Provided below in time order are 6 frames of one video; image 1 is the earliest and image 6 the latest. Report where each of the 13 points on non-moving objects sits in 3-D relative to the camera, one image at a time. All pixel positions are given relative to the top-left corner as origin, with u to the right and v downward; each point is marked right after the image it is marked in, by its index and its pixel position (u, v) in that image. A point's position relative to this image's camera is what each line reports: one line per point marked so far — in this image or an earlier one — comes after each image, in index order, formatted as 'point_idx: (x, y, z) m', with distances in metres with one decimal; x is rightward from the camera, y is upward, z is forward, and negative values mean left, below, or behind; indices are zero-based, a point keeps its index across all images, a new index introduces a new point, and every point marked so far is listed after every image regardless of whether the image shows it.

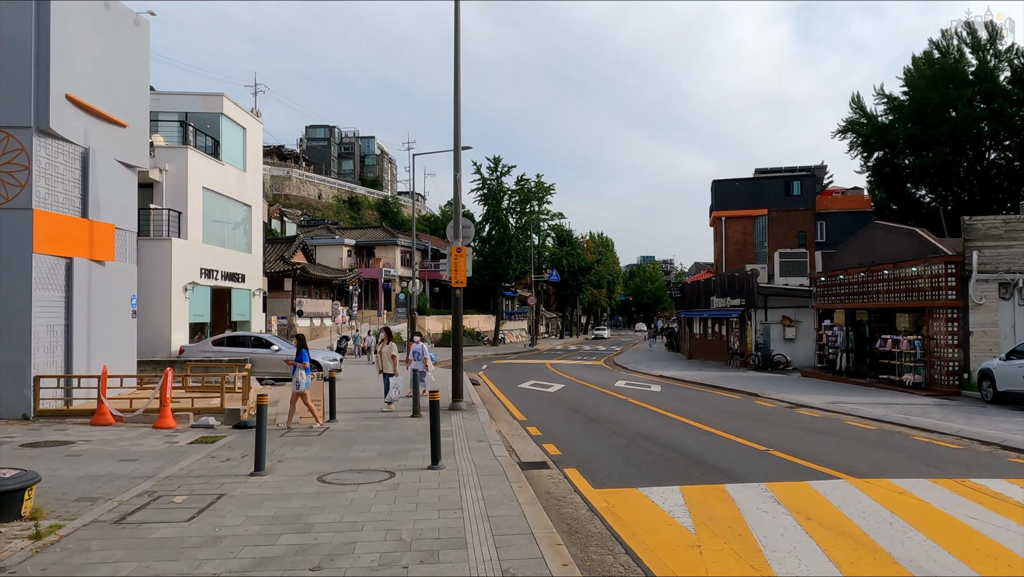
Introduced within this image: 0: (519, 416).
0: (+0.1, -2.4, +14.3) m
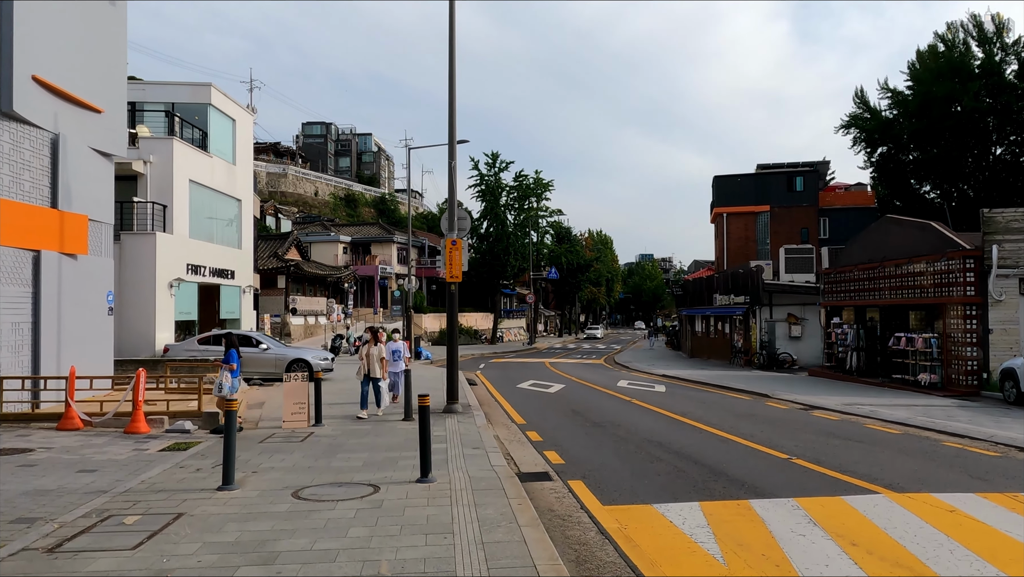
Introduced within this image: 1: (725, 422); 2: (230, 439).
0: (+0.1, -2.3, +13.4) m
1: (+3.6, -2.3, +13.0) m
2: (-2.8, -1.5, +7.4) m
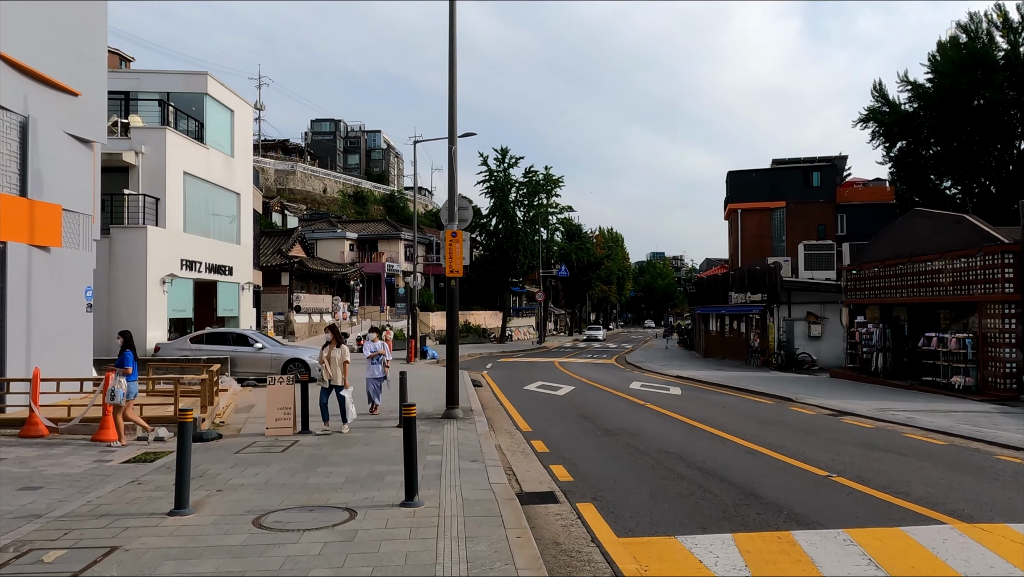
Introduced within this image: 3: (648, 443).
0: (+0.2, -2.2, +12.3) m
1: (+3.7, -2.2, +11.9) m
2: (-2.8, -1.4, +6.4) m
3: (+1.8, -2.1, +10.3) m
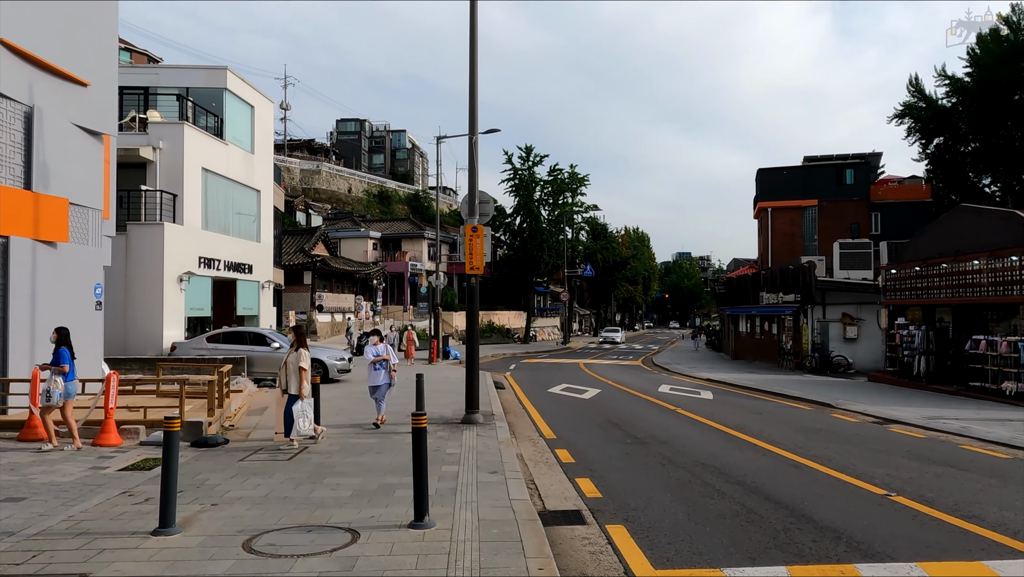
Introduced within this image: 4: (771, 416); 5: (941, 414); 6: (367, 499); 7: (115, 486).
0: (+0.5, -2.2, +11.6) m
1: (+4.0, -2.2, +11.0) m
2: (-2.6, -1.4, +5.8) m
3: (+2.1, -2.1, +9.5) m
4: (+4.8, -2.4, +14.1) m
5: (+7.8, -2.3, +13.8) m
6: (-1.3, -1.9, +7.1) m
7: (-4.0, -2.0, +7.6) m
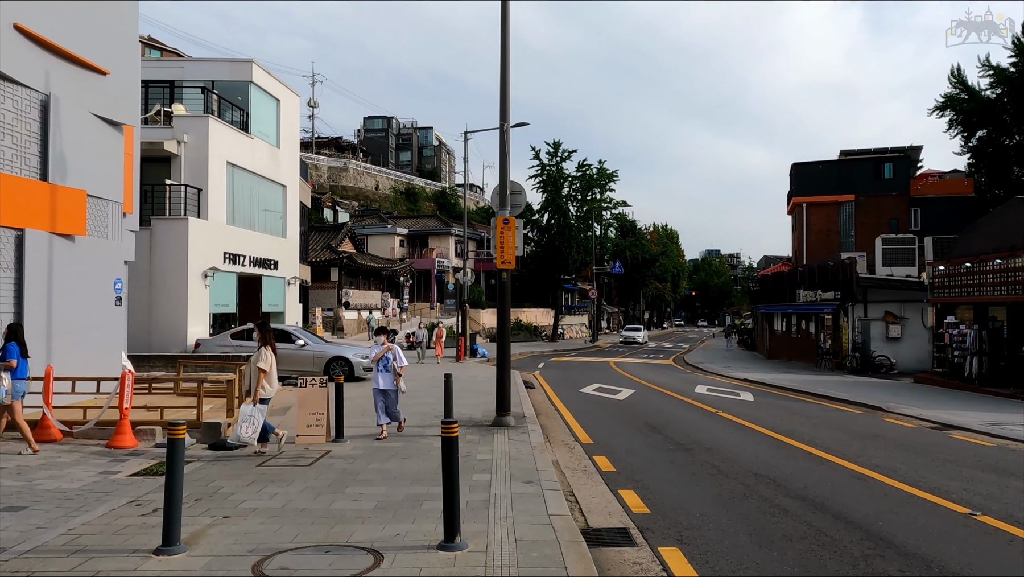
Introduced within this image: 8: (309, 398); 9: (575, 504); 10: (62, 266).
0: (+1.0, -2.1, +10.9) m
1: (+4.5, -2.1, +10.2) m
2: (-2.3, -1.3, +5.2) m
3: (+2.5, -2.0, +8.8) m
4: (+5.4, -2.3, +13.3) m
5: (+8.3, -2.2, +12.9) m
6: (-1.0, -1.9, +6.5) m
7: (-3.6, -1.9, +7.1) m
8: (-2.6, -1.4, +9.9) m
9: (+0.6, -2.0, +6.9) m
10: (-7.0, +0.4, +11.9) m
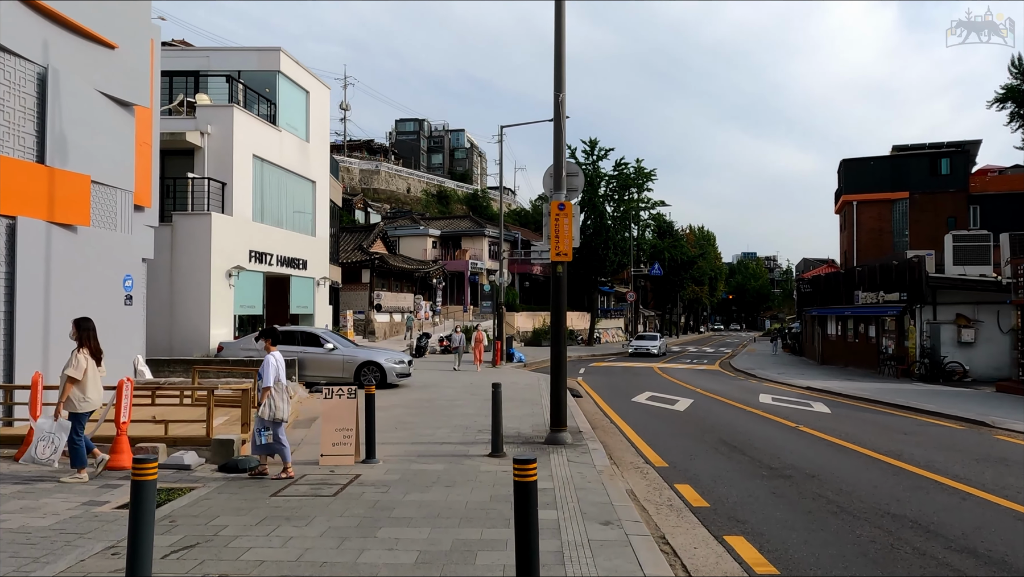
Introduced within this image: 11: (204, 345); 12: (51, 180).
0: (+1.7, -2.1, +9.3) m
1: (+5.2, -2.1, +8.5) m
2: (-1.8, -1.2, +3.7) m
3: (+3.2, -1.9, +7.1) m
4: (+6.2, -2.3, +11.5) m
5: (+9.1, -2.2, +11.0) m
6: (-0.5, -1.8, +4.9) m
7: (-3.0, -1.8, +5.7) m
8: (-2.0, -1.4, +8.4) m
9: (+1.1, -1.9, +5.3) m
10: (-6.3, +0.4, +10.6) m
11: (-7.7, -1.4, +19.1) m
12: (-6.3, +1.5, +10.4) m
